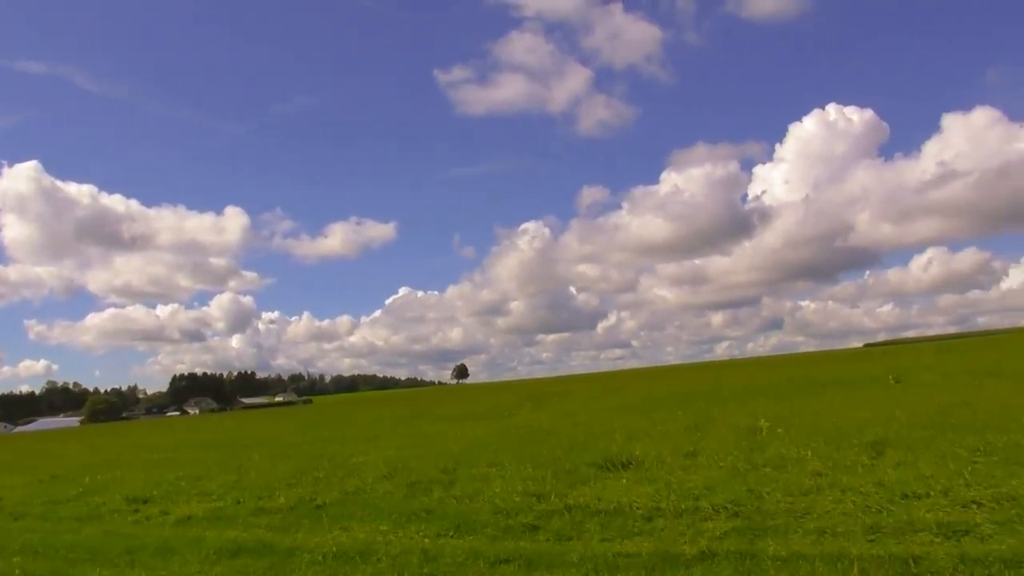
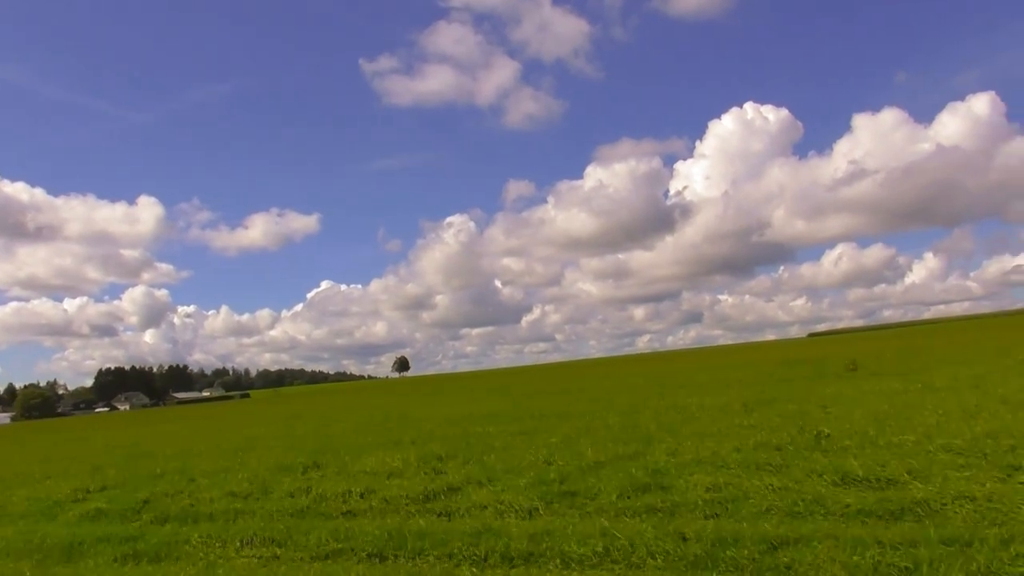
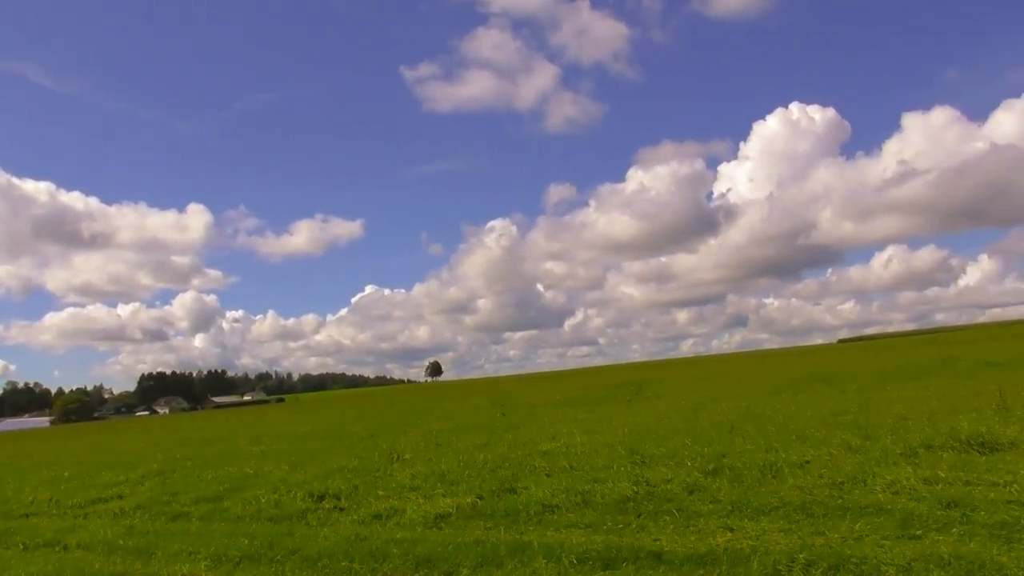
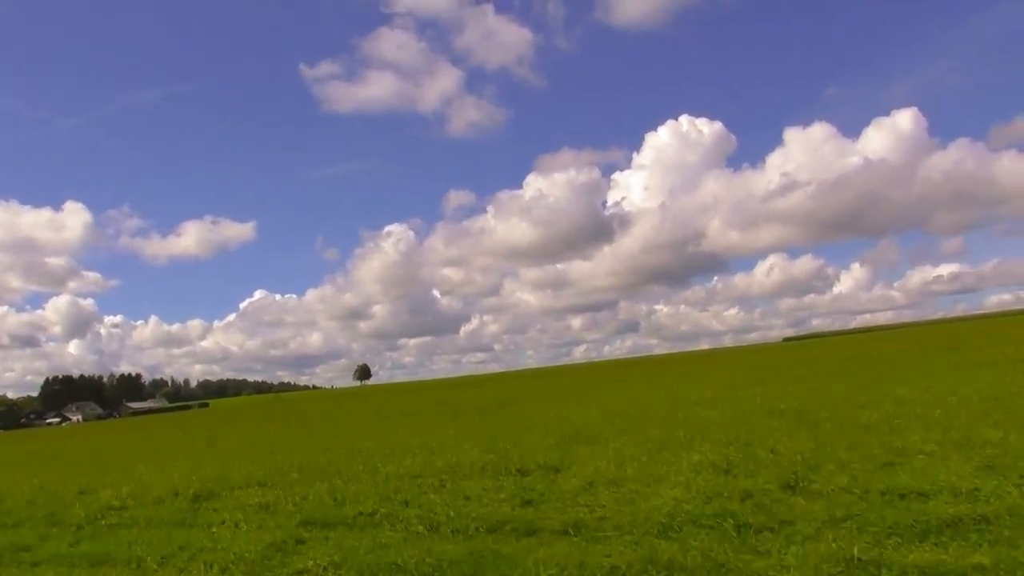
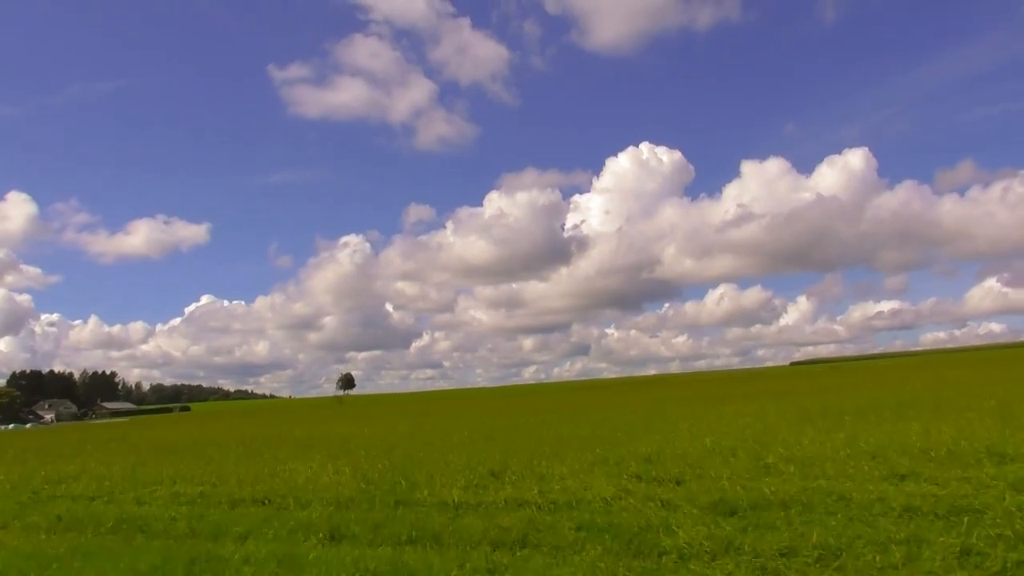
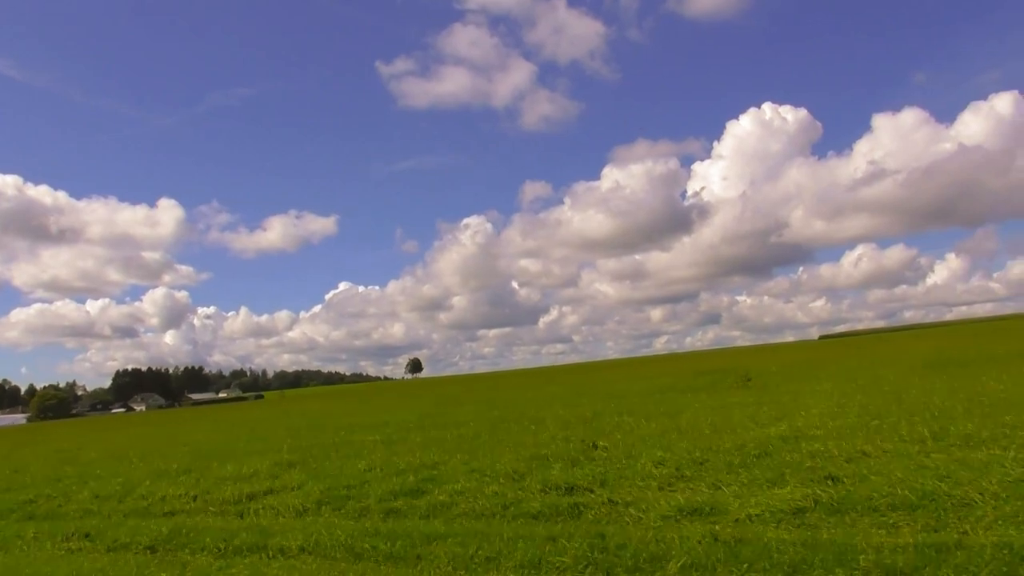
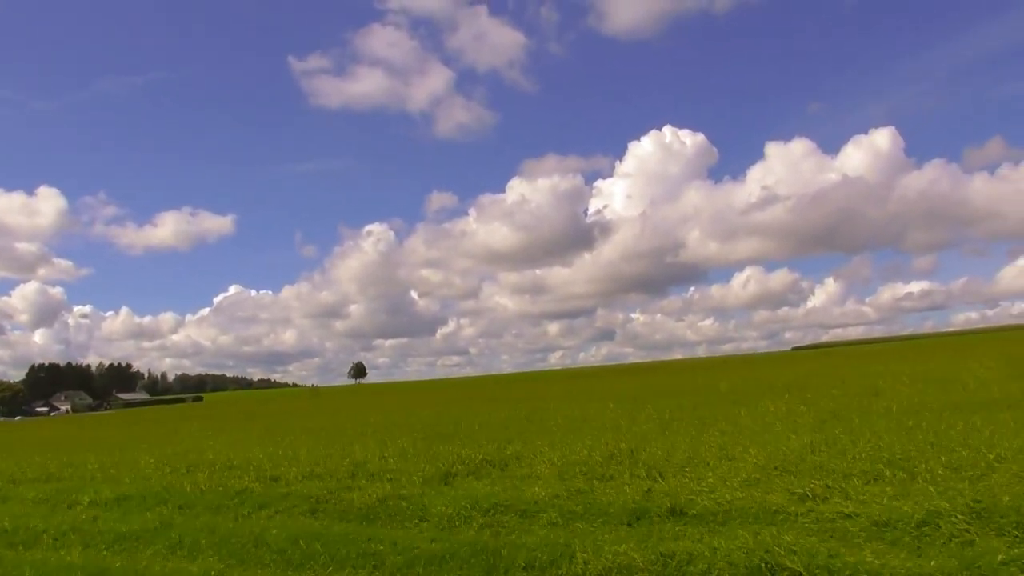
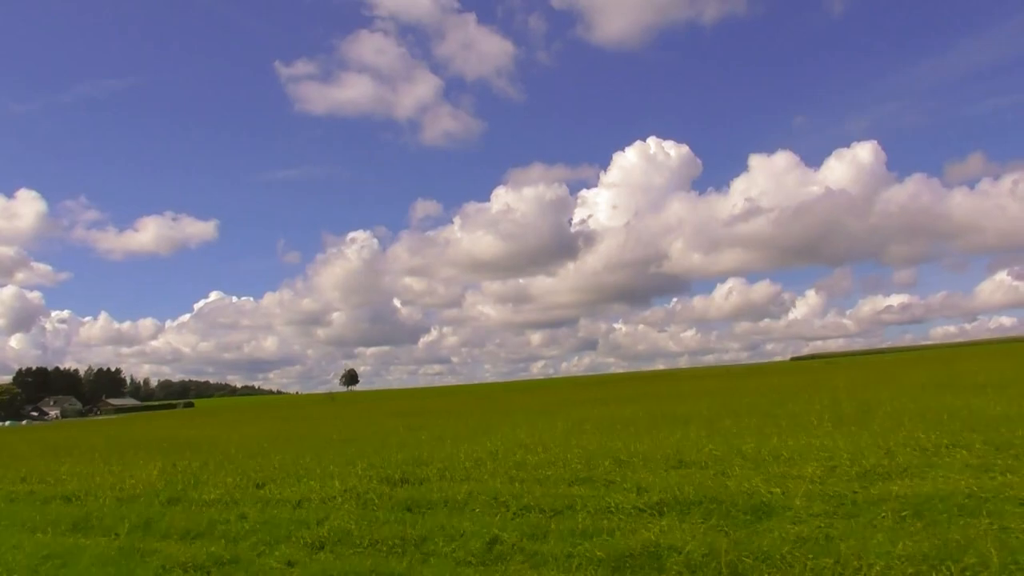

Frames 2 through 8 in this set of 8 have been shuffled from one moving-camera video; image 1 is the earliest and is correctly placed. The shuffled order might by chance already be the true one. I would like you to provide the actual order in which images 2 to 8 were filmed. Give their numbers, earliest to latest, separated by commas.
3, 6, 2, 4, 7, 8, 5
